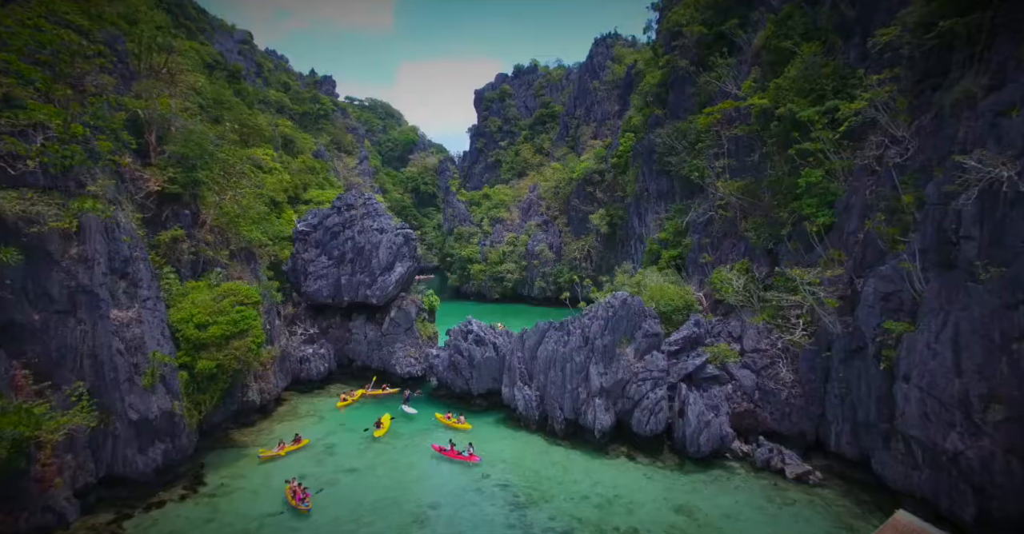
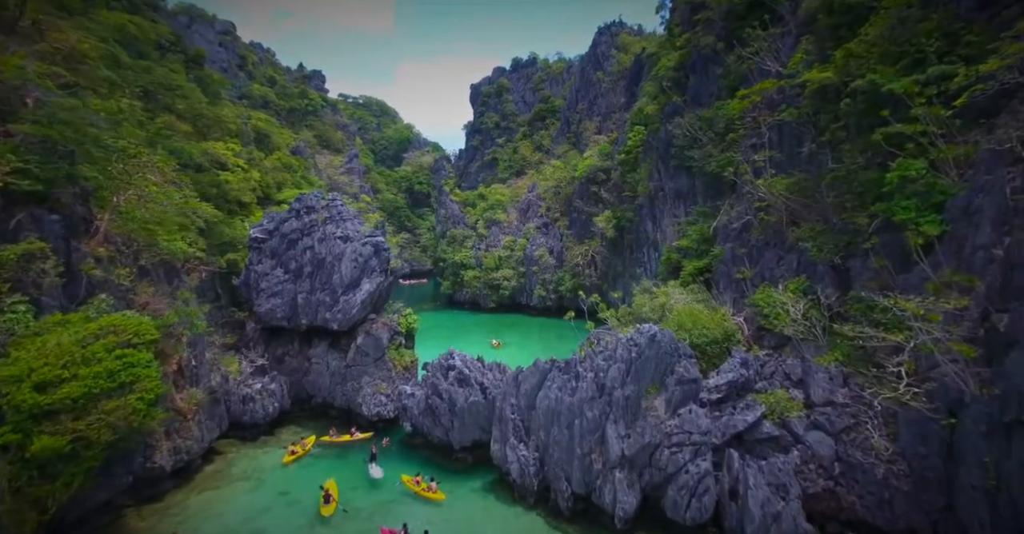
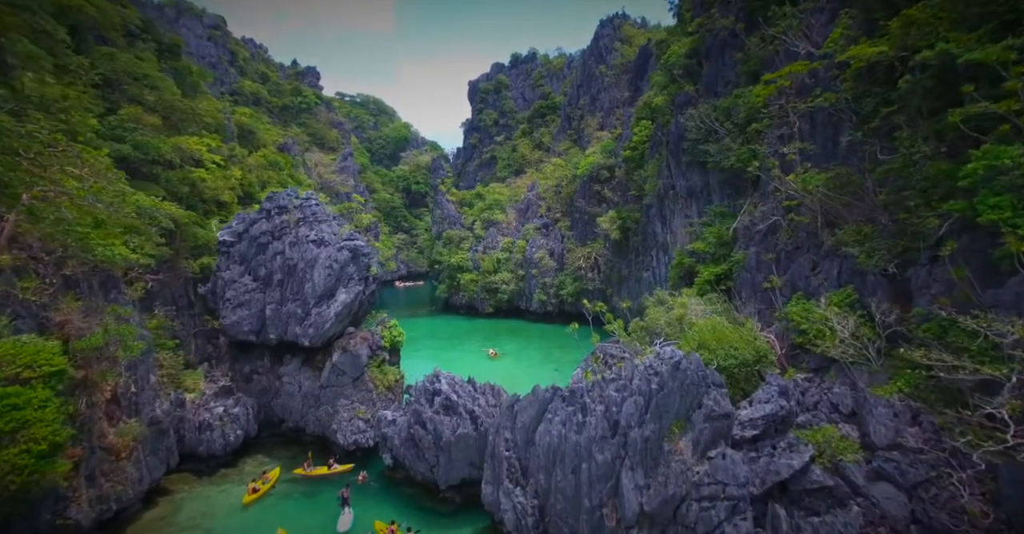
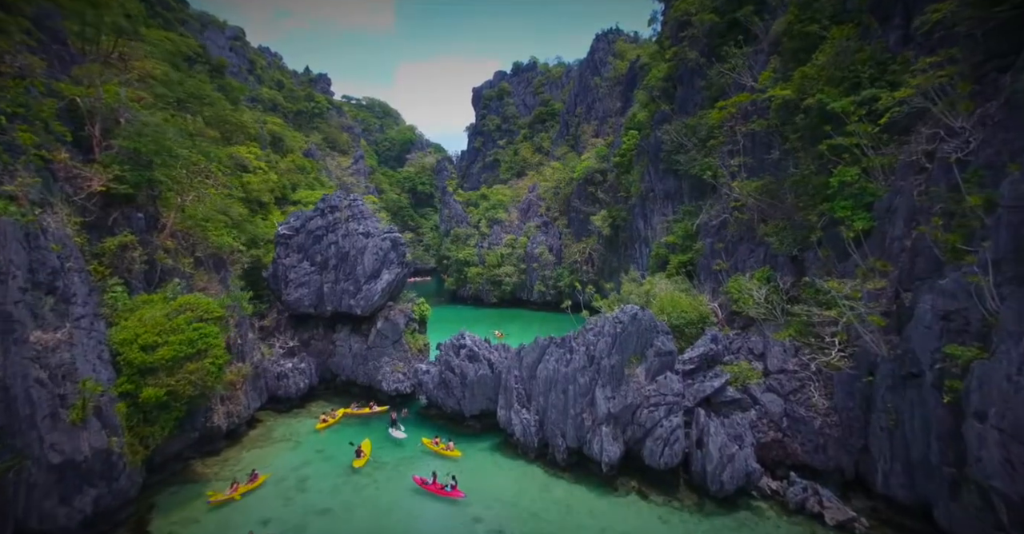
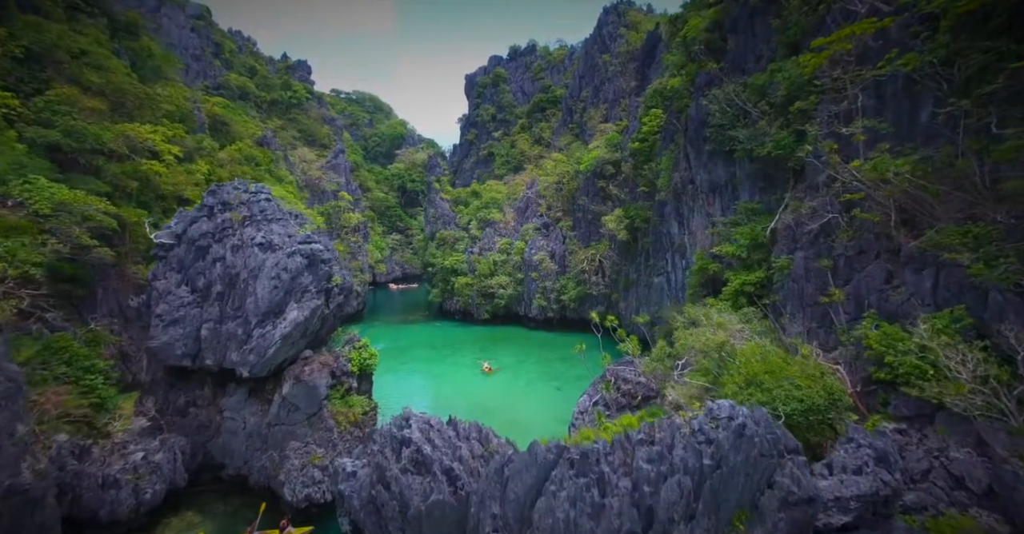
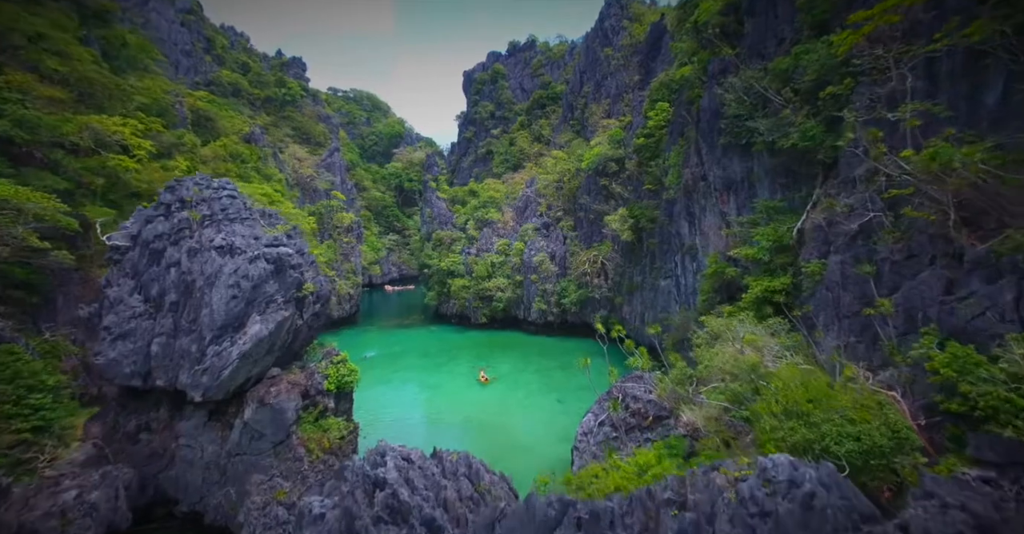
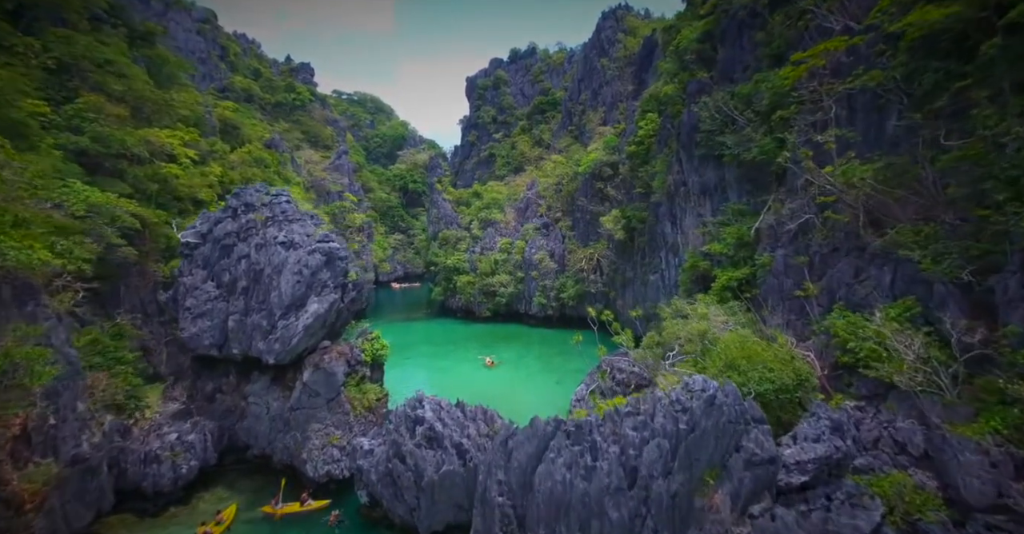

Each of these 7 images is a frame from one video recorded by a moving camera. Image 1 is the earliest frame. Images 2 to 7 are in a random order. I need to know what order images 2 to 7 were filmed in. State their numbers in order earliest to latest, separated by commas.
4, 2, 3, 7, 5, 6
